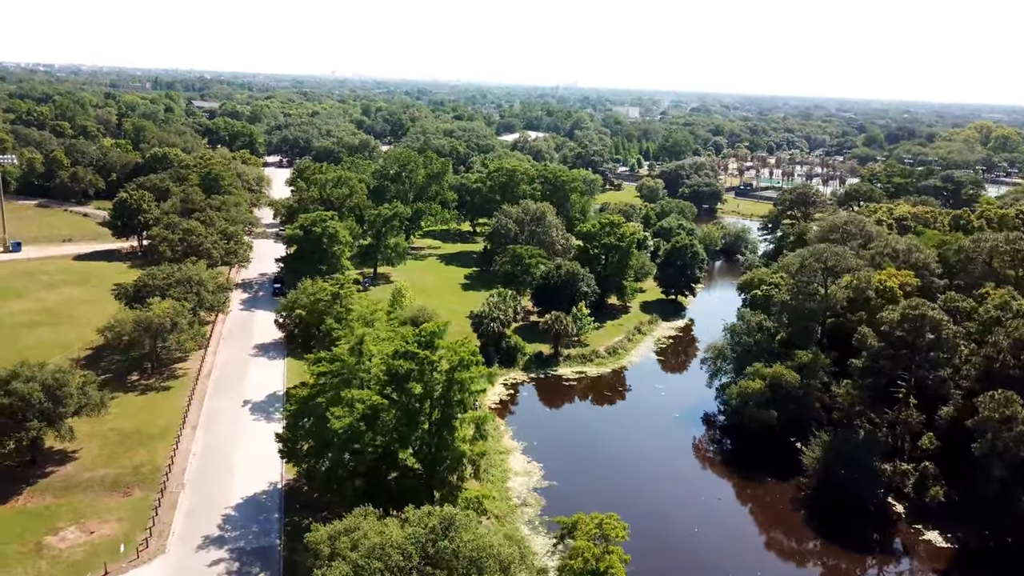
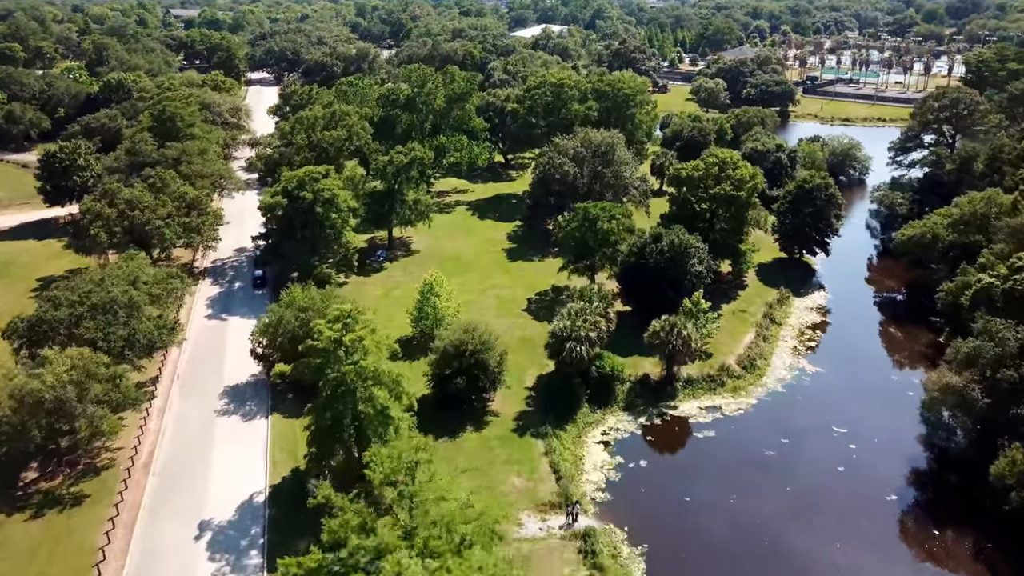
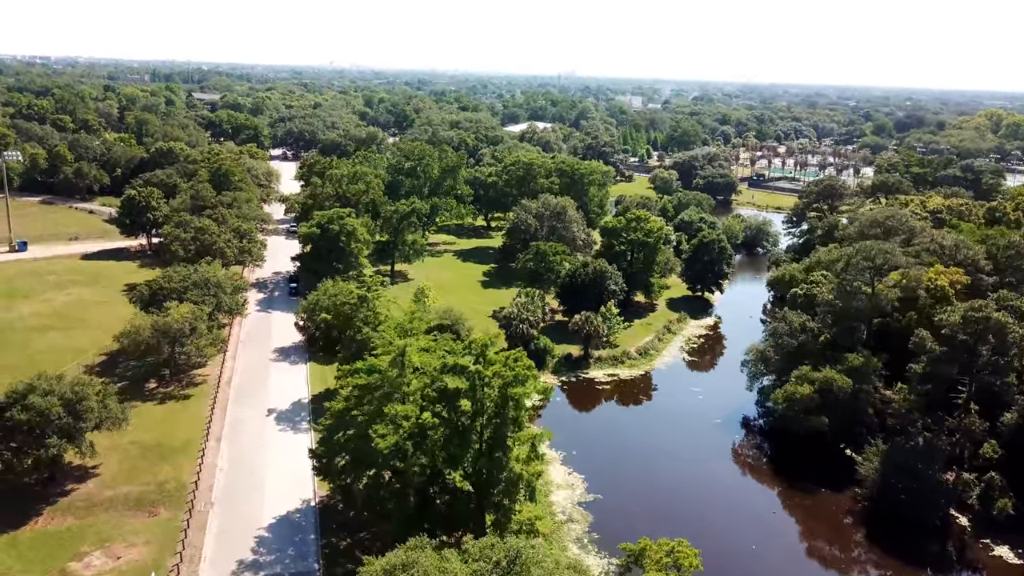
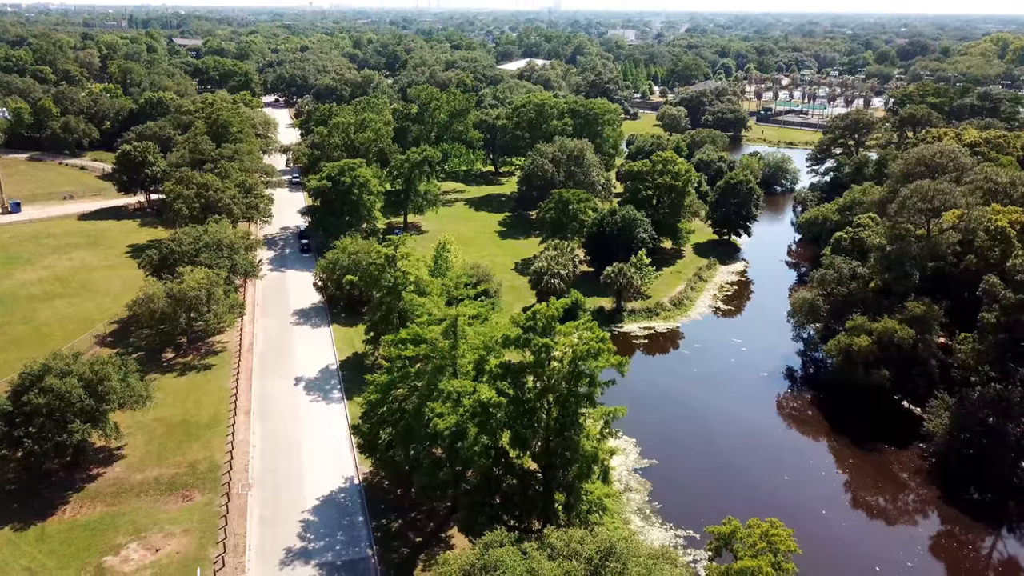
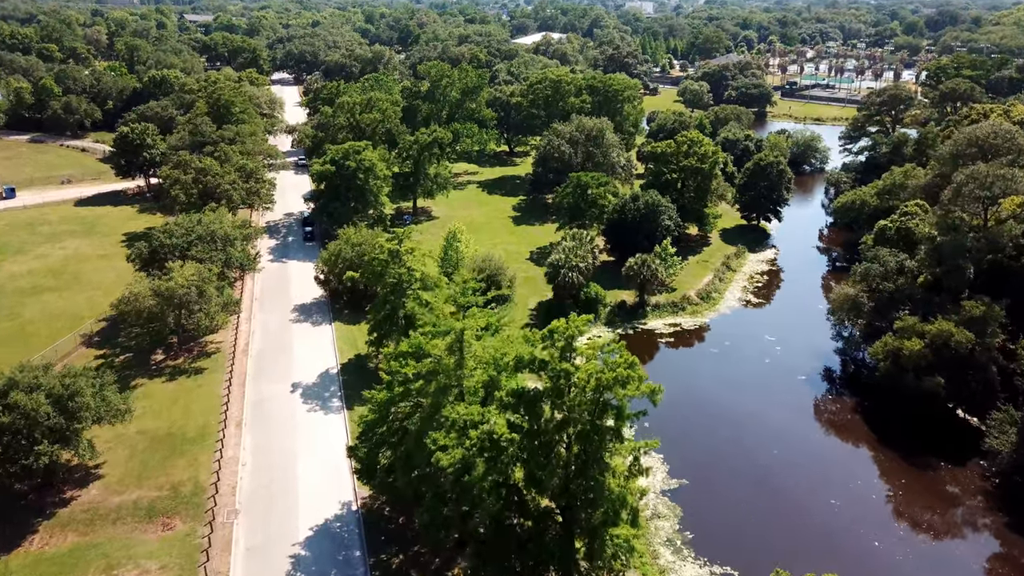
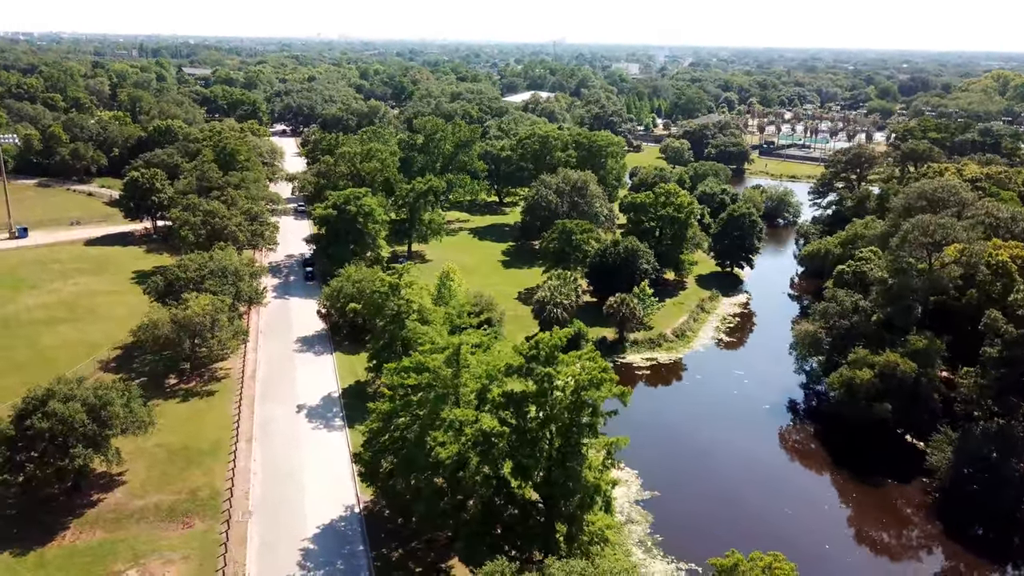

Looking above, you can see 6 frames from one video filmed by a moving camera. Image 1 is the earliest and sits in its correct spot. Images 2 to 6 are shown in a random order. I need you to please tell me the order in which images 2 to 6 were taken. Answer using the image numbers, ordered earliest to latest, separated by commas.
3, 6, 4, 5, 2
